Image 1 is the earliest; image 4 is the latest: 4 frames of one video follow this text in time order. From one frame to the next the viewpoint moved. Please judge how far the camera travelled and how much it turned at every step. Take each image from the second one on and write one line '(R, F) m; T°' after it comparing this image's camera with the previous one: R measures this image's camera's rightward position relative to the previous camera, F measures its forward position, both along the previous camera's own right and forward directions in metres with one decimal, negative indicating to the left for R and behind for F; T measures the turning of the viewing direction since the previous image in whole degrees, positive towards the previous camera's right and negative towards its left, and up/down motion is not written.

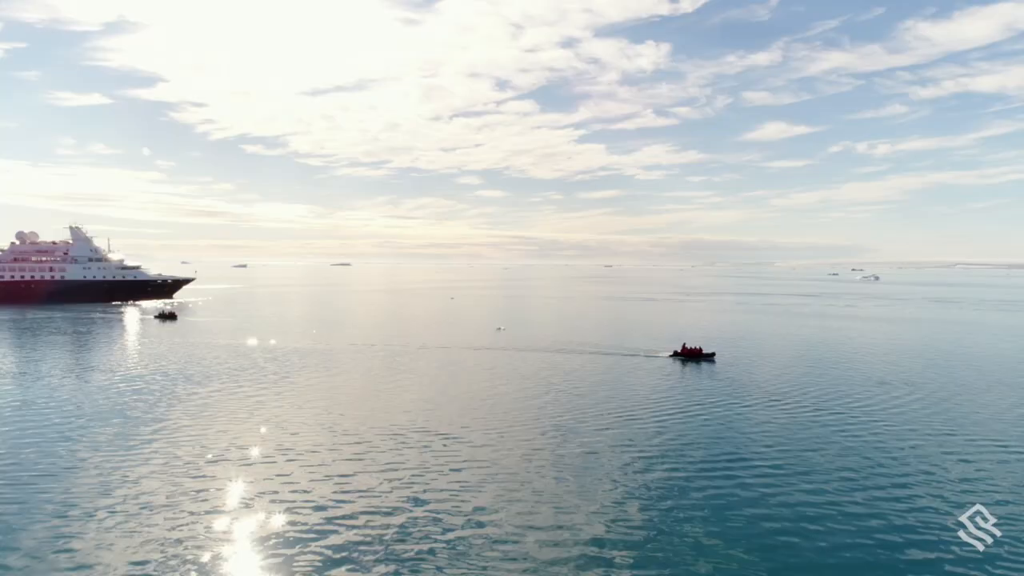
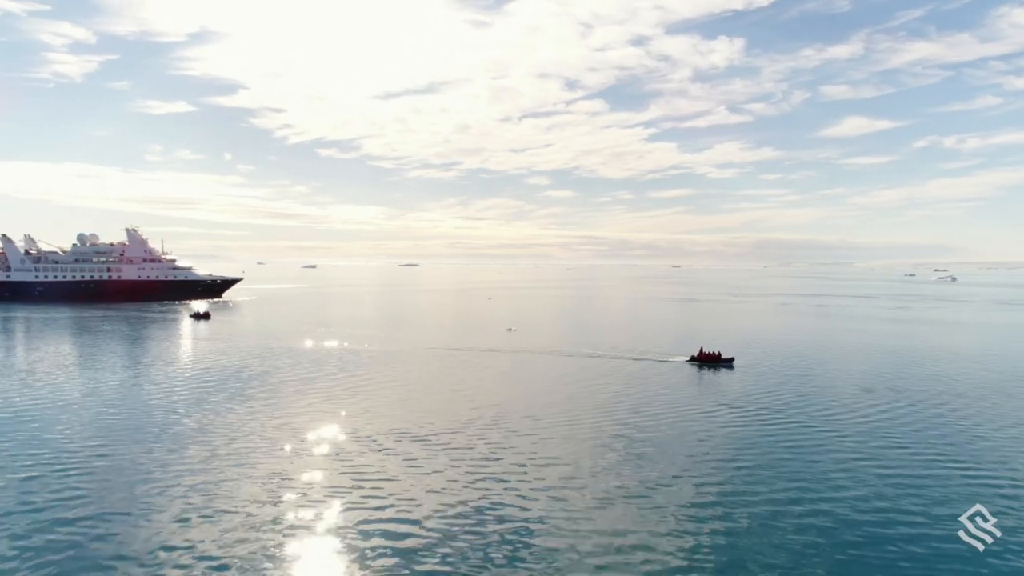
(+1.7, +0.7) m; -5°
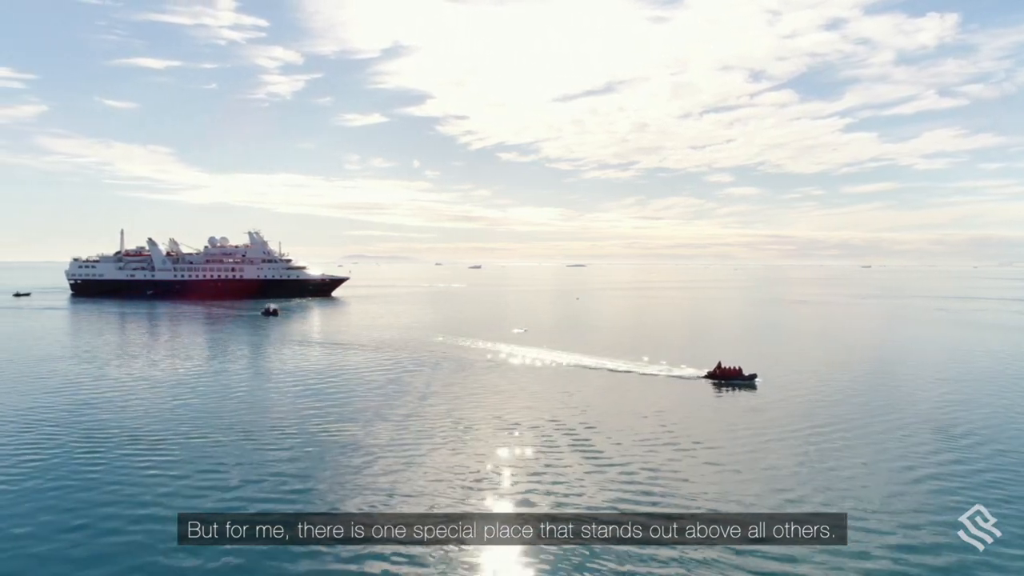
(+4.7, +2.6) m; -14°
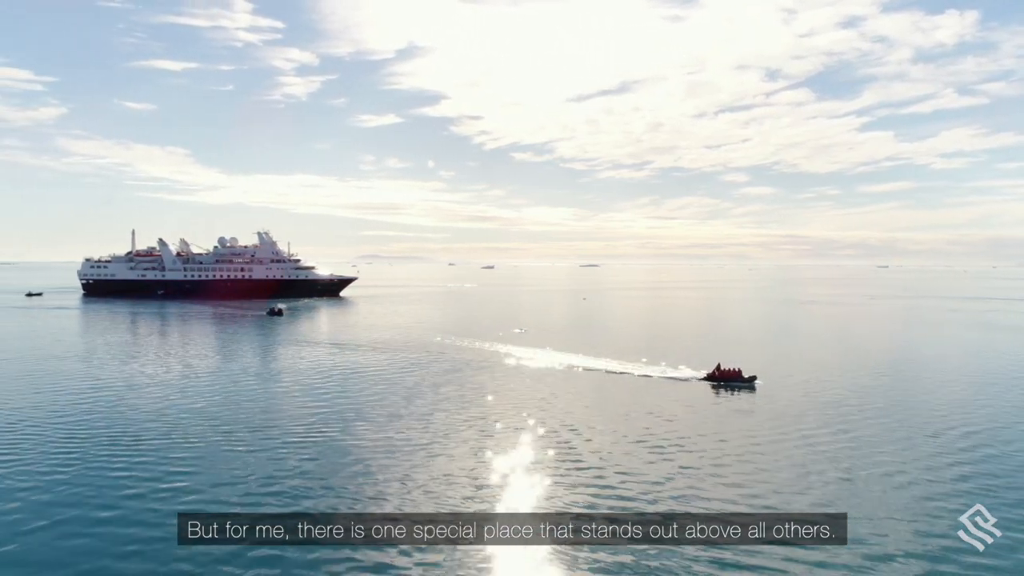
(+0.4, +0.1) m; -1°
